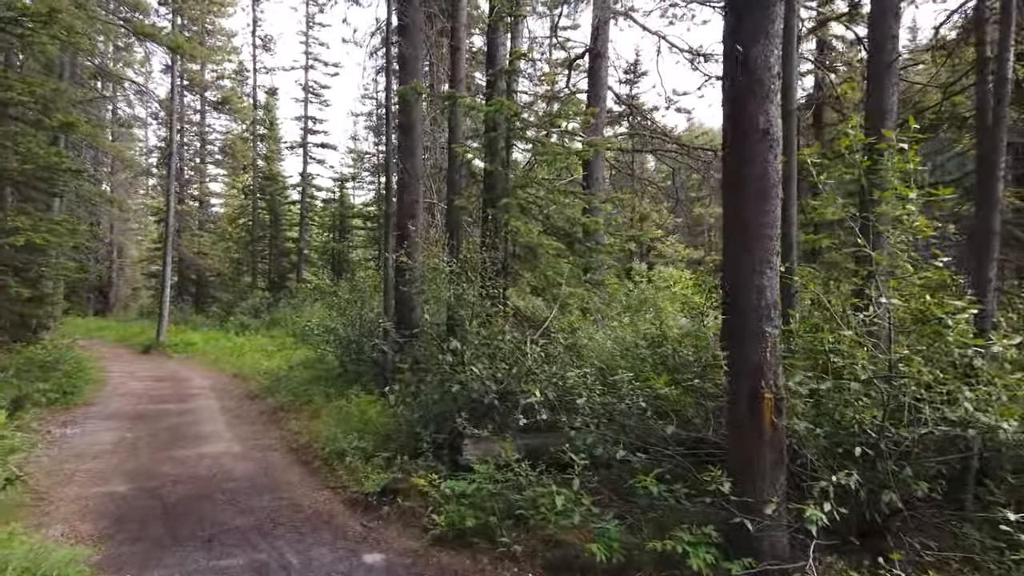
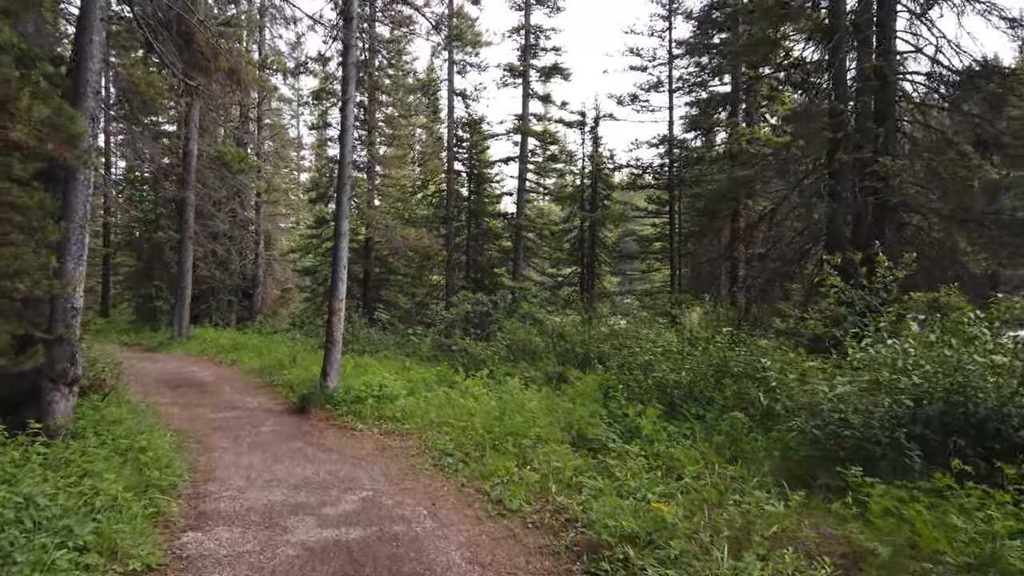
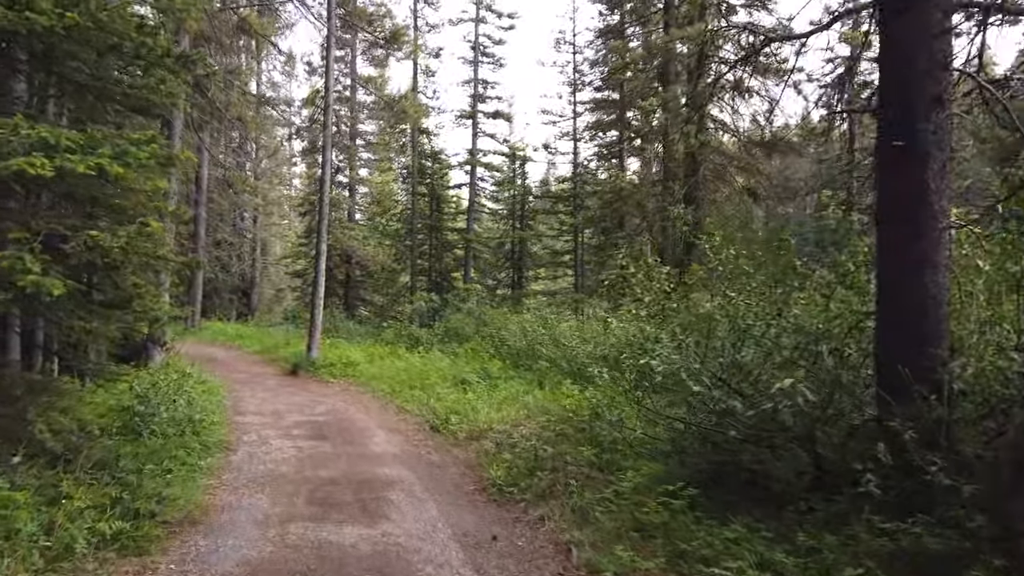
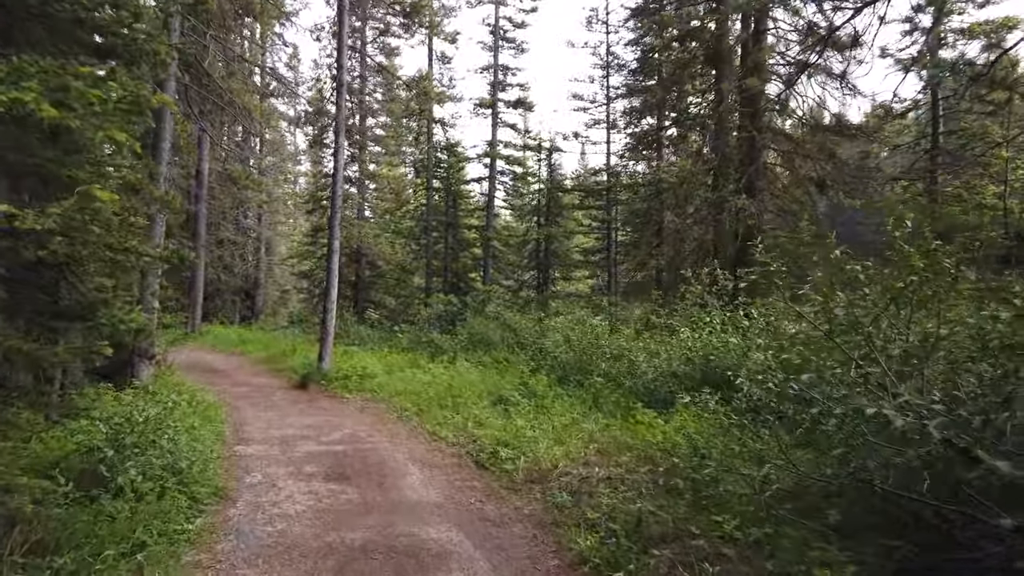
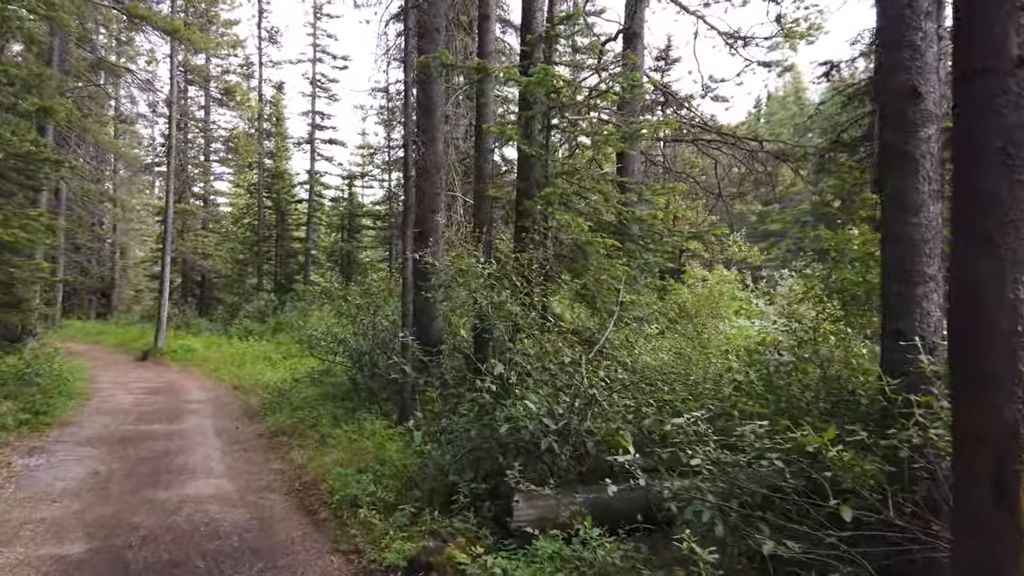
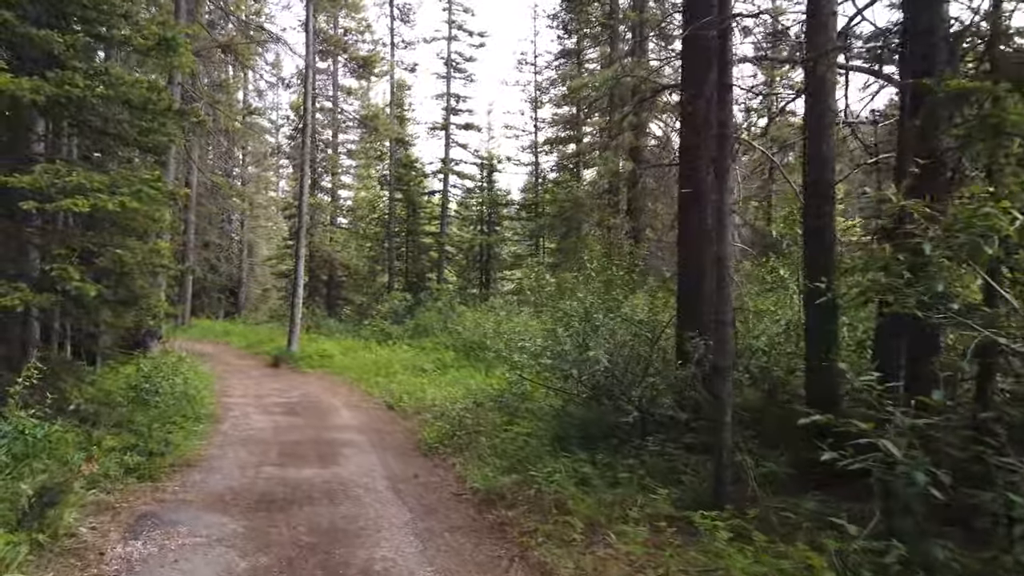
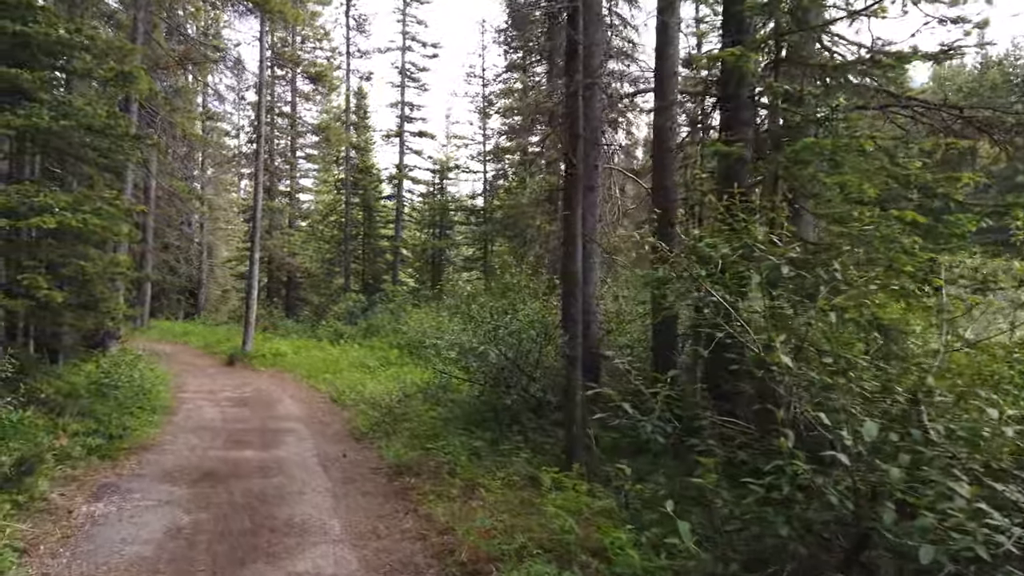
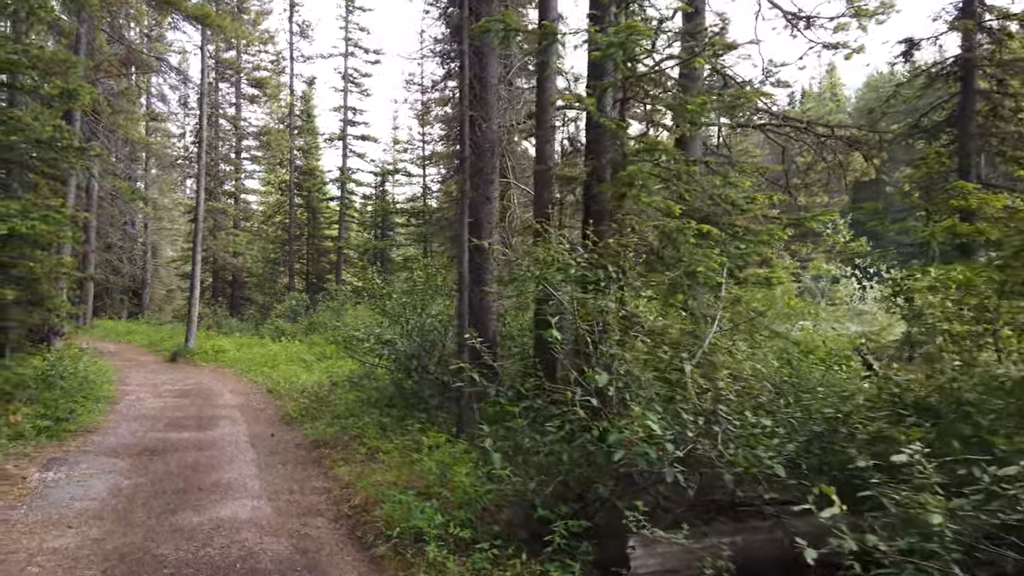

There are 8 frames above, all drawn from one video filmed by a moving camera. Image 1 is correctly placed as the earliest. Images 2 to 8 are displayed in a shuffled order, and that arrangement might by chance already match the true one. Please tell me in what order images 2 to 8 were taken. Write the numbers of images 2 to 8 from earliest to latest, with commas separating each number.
5, 8, 7, 6, 3, 4, 2
